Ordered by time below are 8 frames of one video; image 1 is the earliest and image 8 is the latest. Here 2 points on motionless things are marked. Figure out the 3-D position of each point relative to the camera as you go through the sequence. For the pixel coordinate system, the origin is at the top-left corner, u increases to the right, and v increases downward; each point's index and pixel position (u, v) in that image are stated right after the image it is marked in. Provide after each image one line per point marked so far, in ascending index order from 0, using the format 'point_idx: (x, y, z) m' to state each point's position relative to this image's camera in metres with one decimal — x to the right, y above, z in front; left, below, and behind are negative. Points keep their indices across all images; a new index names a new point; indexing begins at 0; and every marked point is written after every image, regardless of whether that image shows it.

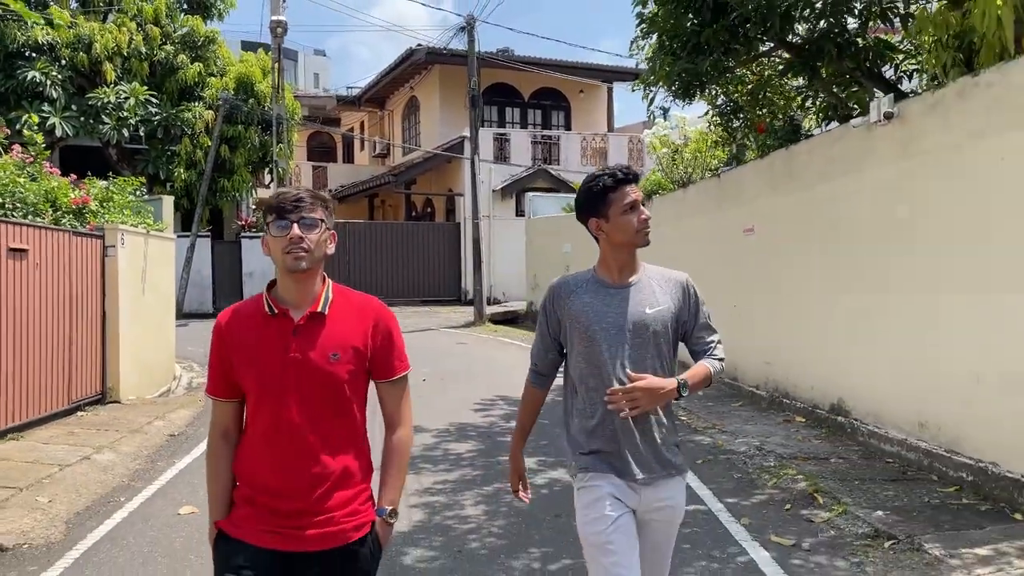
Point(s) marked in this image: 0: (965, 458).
0: (+3.1, -1.2, +5.8) m
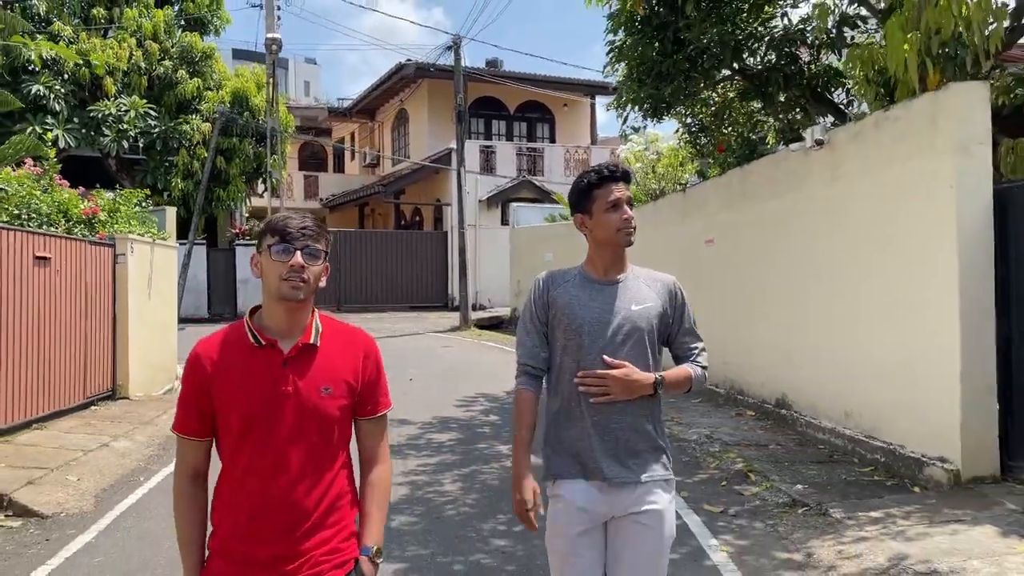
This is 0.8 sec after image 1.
0: (+2.9, -1.2, +6.7) m
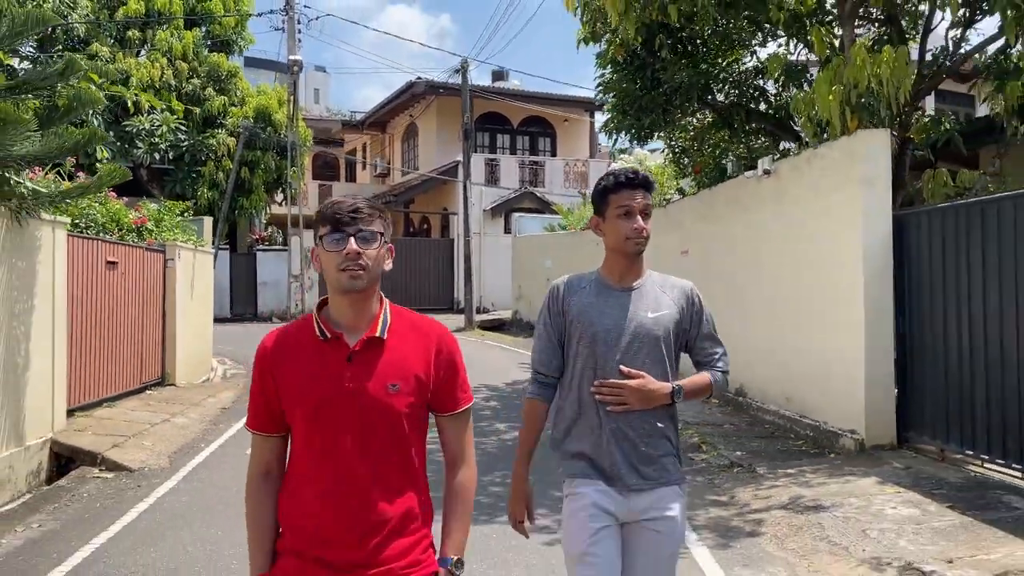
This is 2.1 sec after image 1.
0: (+2.9, -1.3, +8.2) m
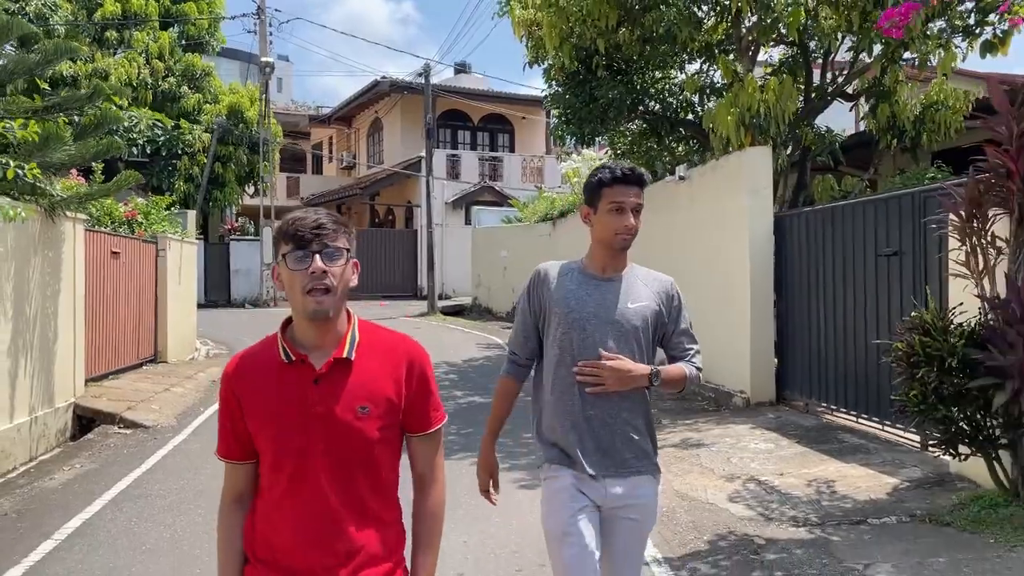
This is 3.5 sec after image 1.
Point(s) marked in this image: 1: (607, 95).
0: (+2.3, -1.1, +9.9) m
1: (+1.3, +2.7, +12.0) m
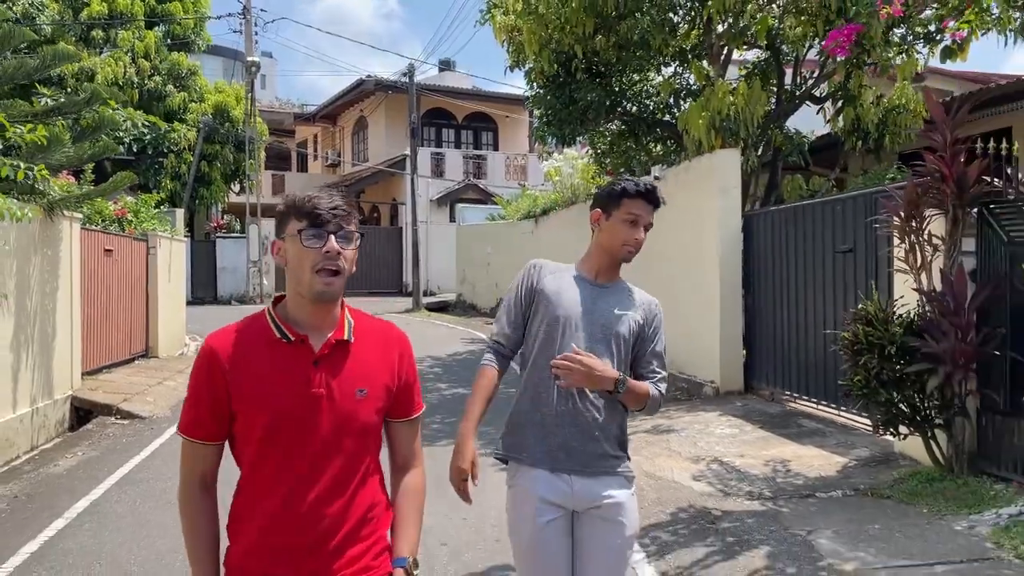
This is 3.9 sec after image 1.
0: (+2.1, -1.1, +10.4) m
1: (+1.1, +2.8, +12.5) m
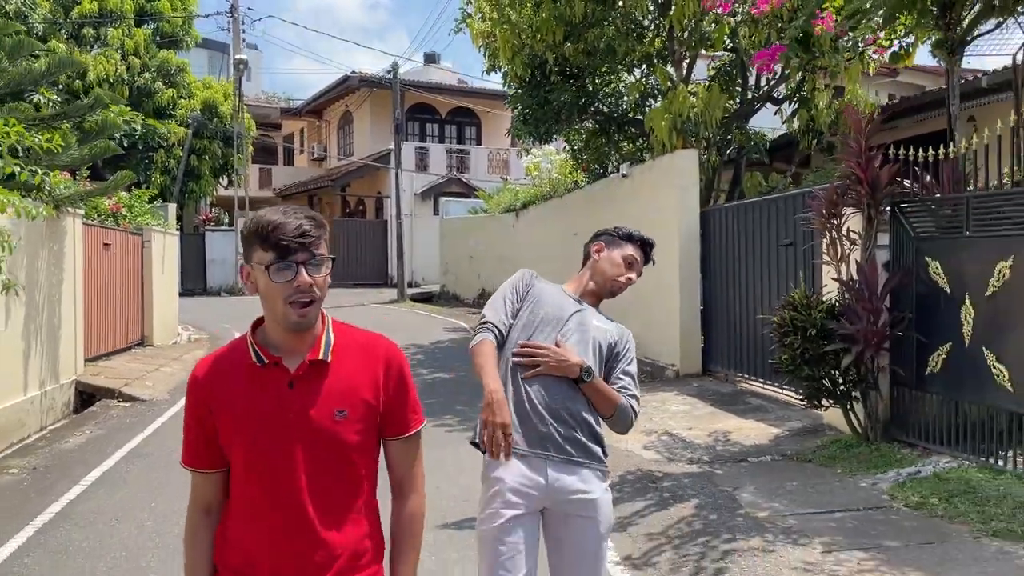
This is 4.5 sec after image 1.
0: (+1.8, -0.9, +11.2) m
1: (+0.7, +2.9, +13.2) m
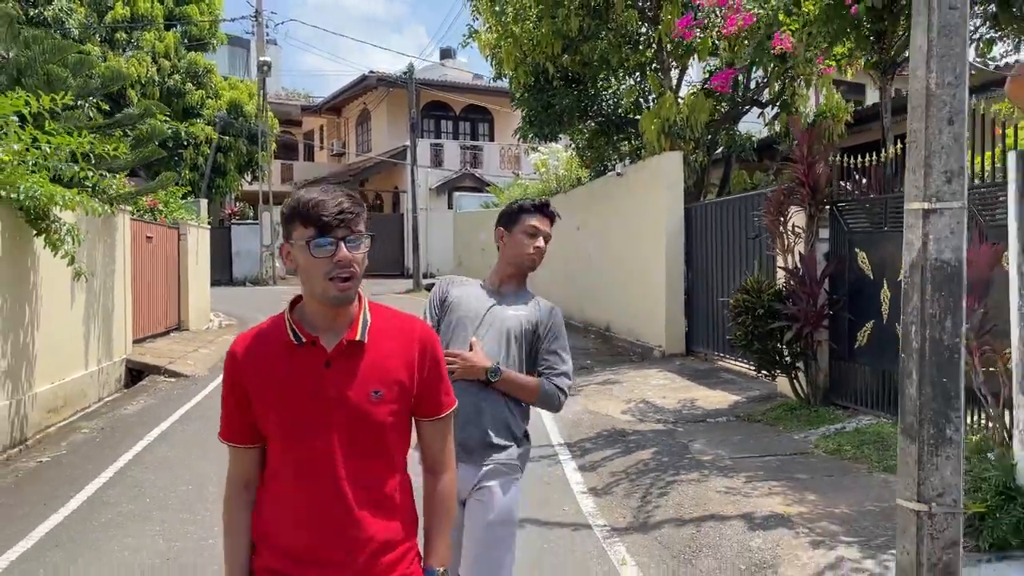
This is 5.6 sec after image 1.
0: (+1.9, -0.8, +12.3) m
1: (+0.8, +3.1, +14.4) m
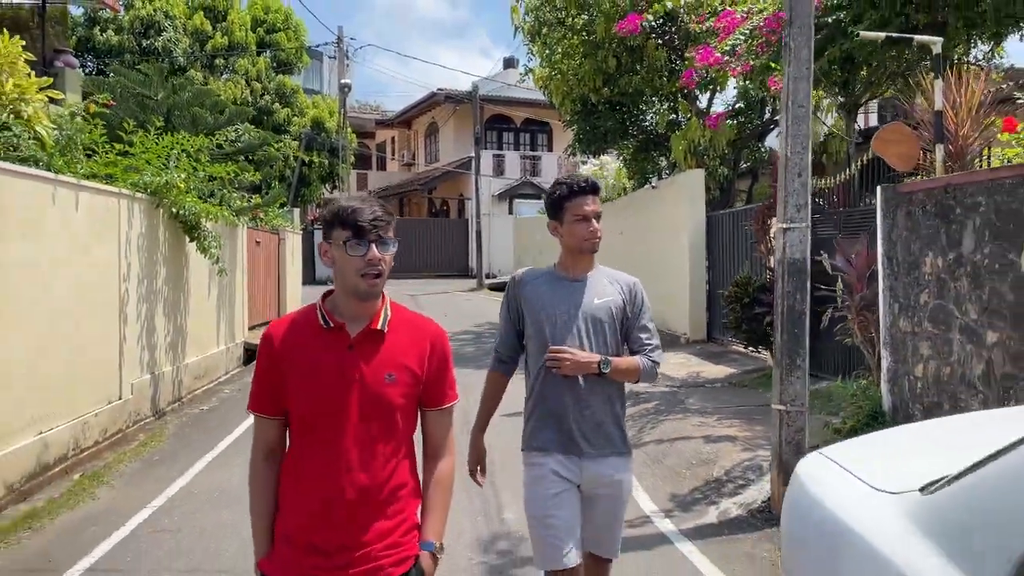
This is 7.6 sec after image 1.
0: (+2.7, -0.7, +14.5) m
1: (+1.8, +3.2, +16.6) m
